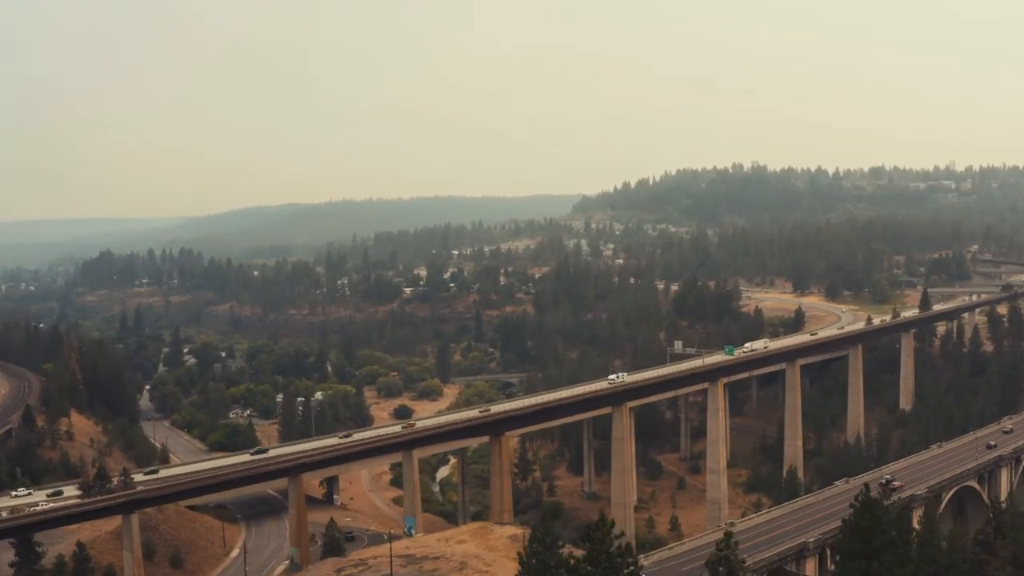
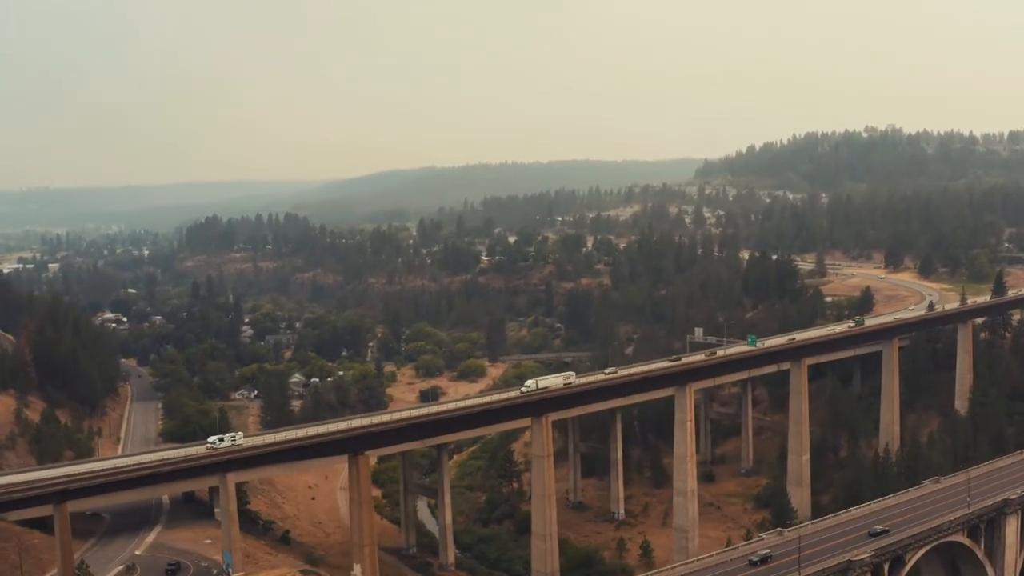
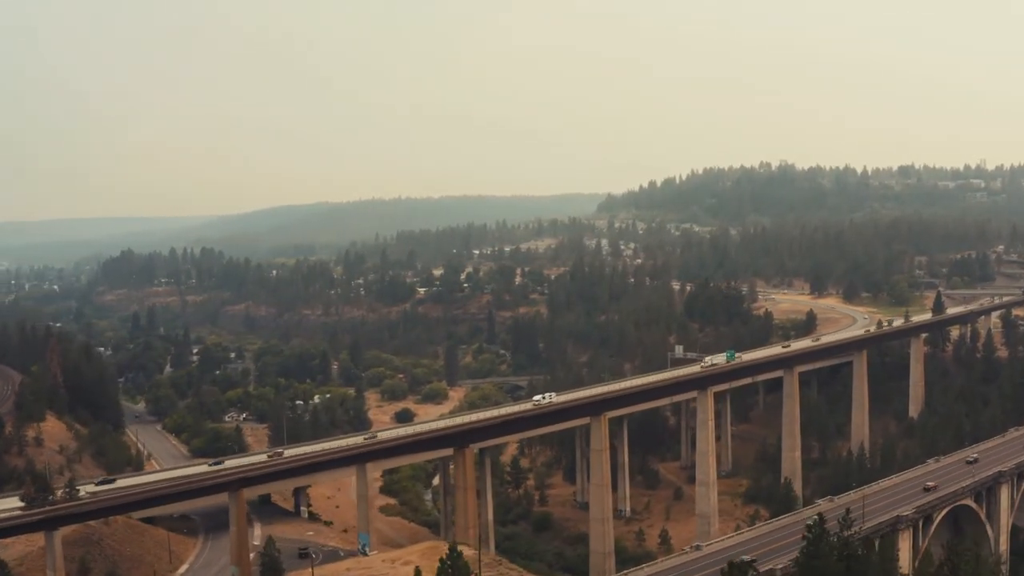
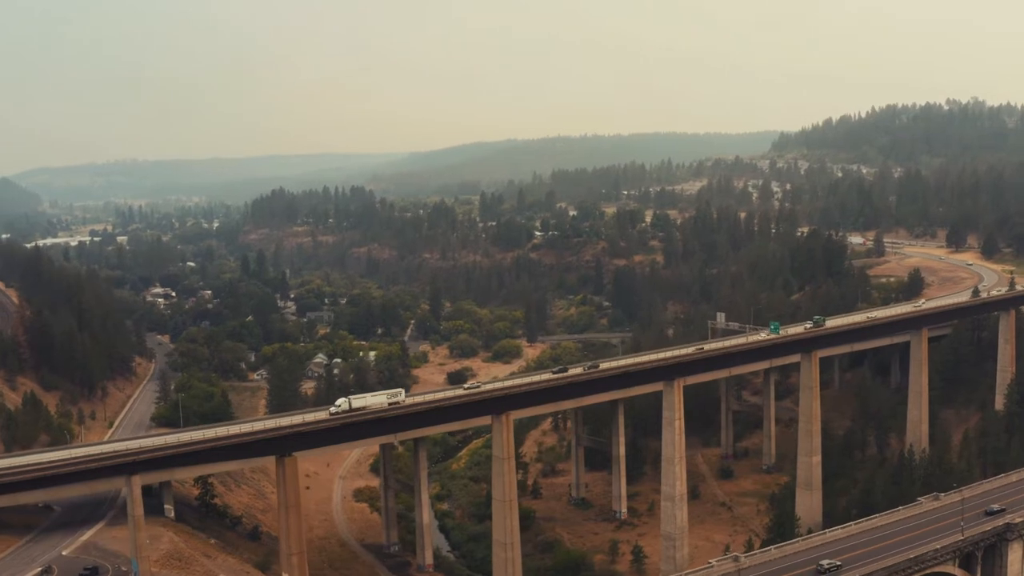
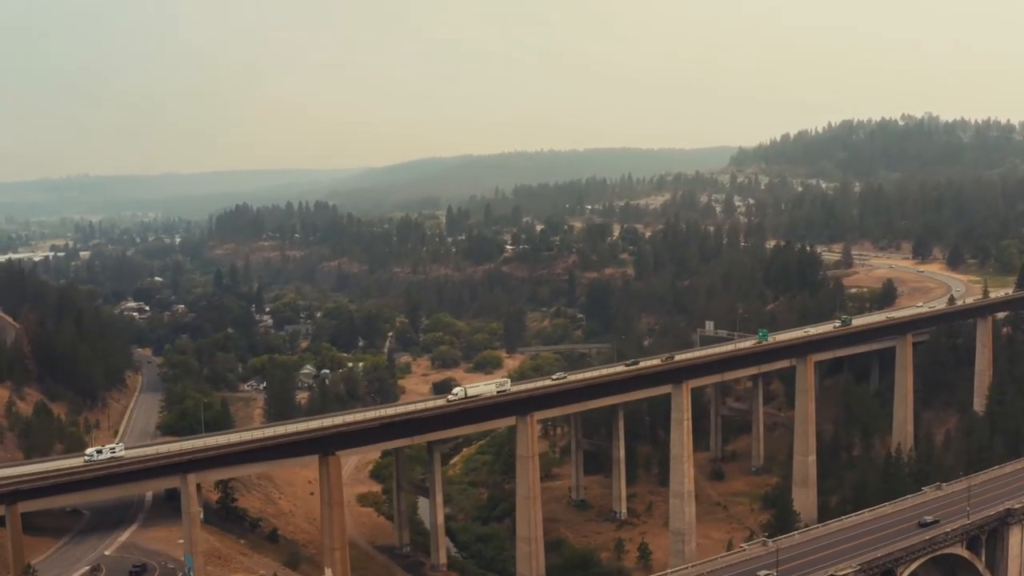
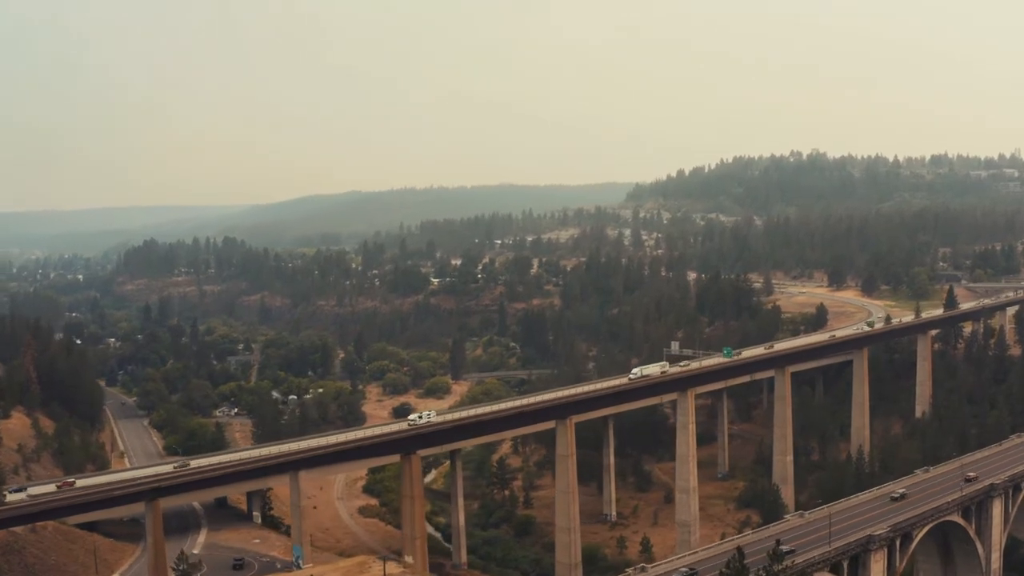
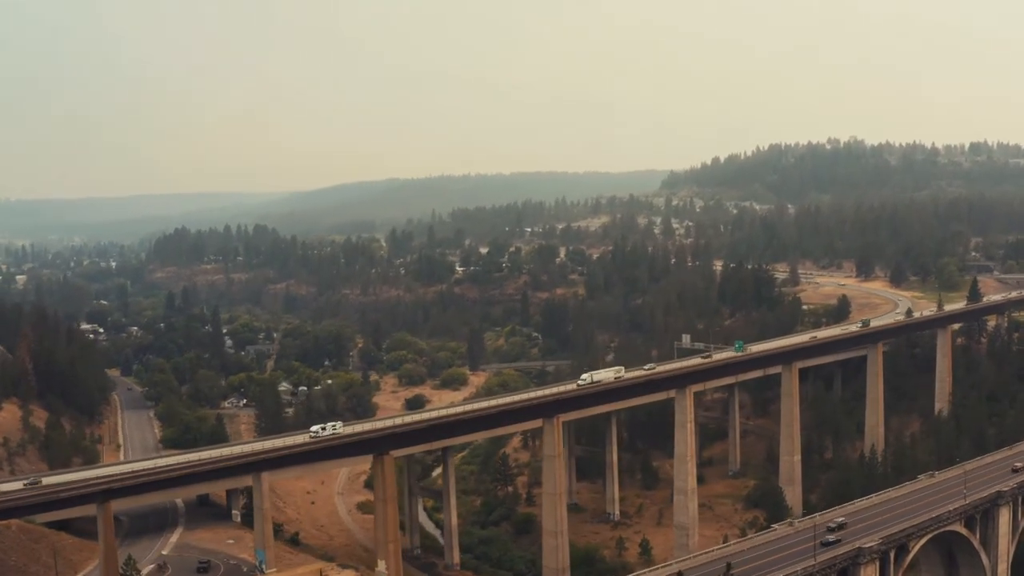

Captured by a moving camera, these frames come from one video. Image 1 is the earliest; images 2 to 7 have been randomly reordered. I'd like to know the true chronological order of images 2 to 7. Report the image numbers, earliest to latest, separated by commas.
3, 6, 7, 2, 5, 4
